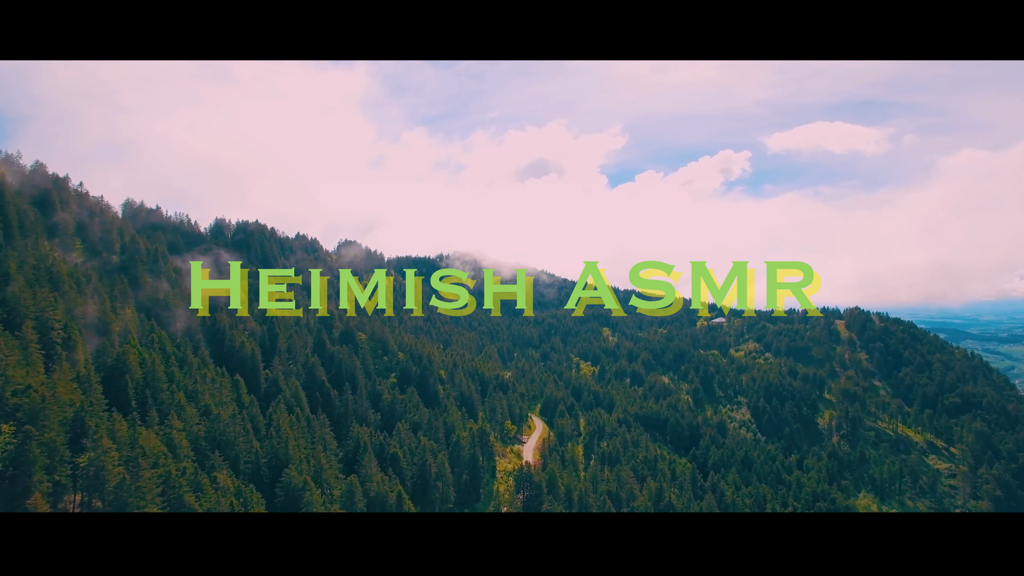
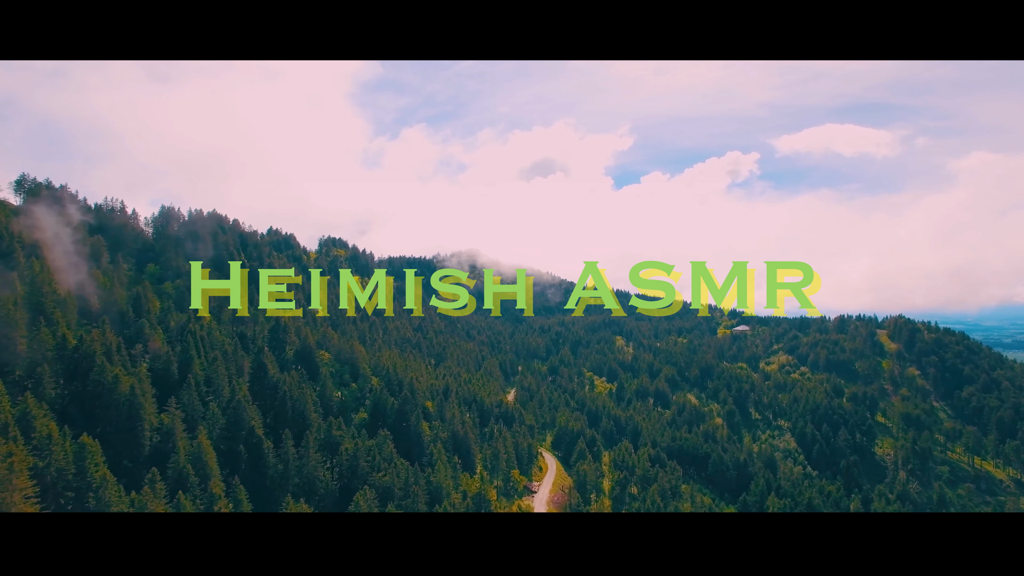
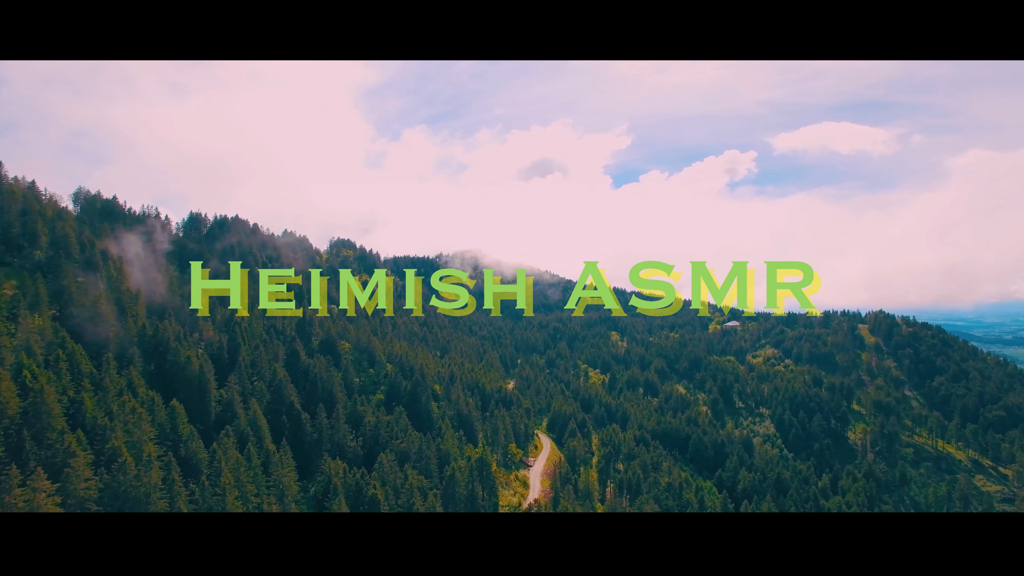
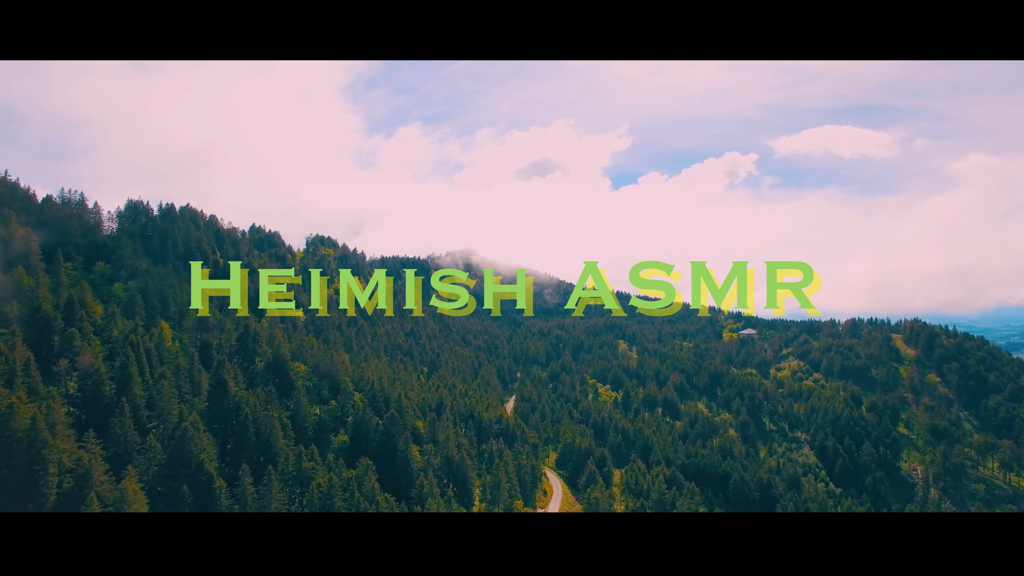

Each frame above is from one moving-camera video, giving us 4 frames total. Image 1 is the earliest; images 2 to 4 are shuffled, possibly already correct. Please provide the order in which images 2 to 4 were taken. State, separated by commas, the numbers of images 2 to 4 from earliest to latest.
3, 2, 4
